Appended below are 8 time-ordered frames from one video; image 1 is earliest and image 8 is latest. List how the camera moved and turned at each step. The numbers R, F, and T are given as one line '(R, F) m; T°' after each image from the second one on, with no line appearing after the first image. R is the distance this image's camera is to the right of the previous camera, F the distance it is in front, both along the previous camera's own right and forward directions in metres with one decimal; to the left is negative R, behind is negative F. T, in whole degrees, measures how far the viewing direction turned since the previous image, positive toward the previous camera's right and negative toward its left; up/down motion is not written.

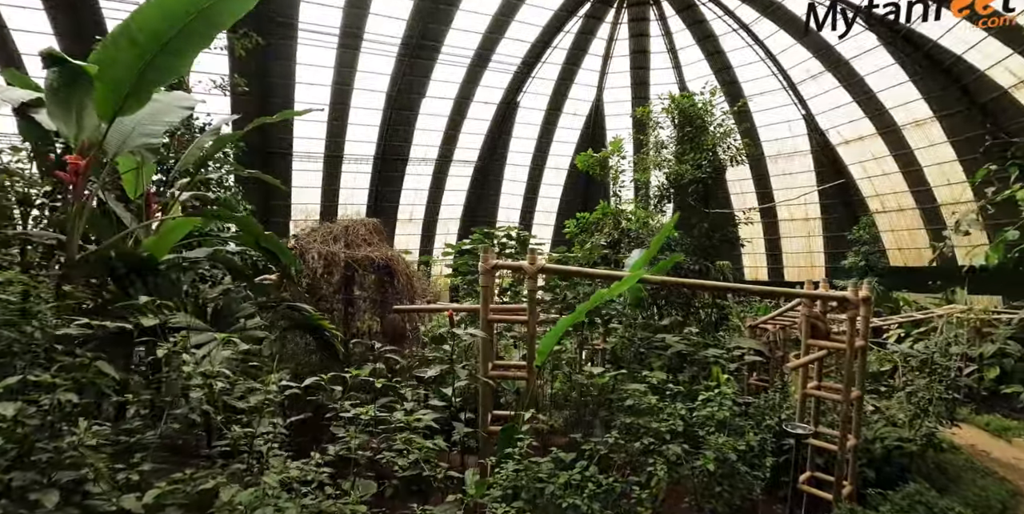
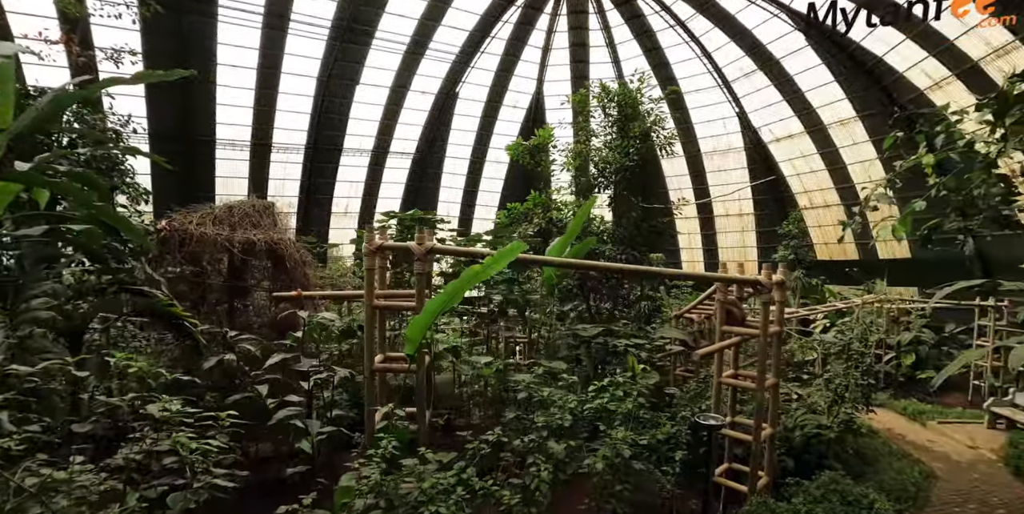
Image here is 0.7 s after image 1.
(+0.4, +0.4) m; +5°
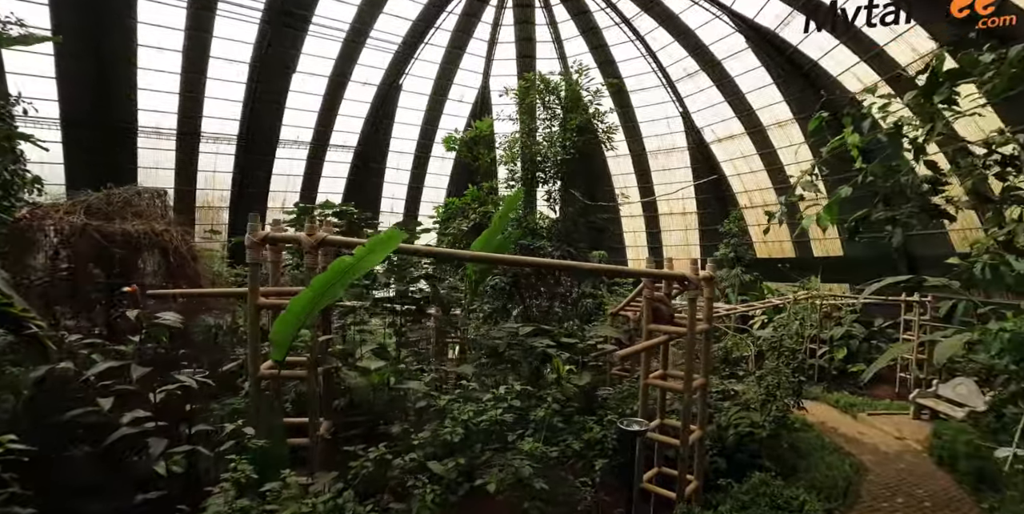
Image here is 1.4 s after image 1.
(+0.3, +0.3) m; +5°
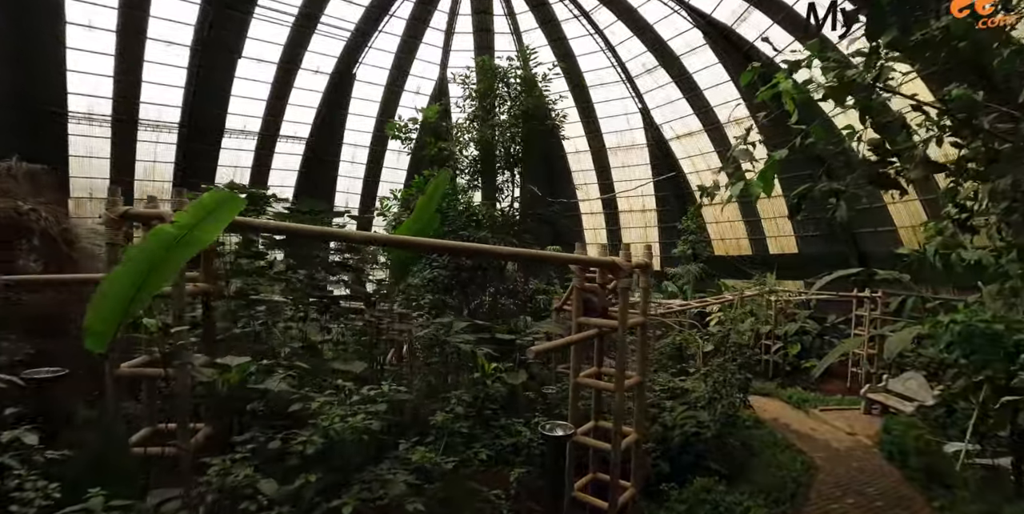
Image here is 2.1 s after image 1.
(+0.3, +0.4) m; +3°
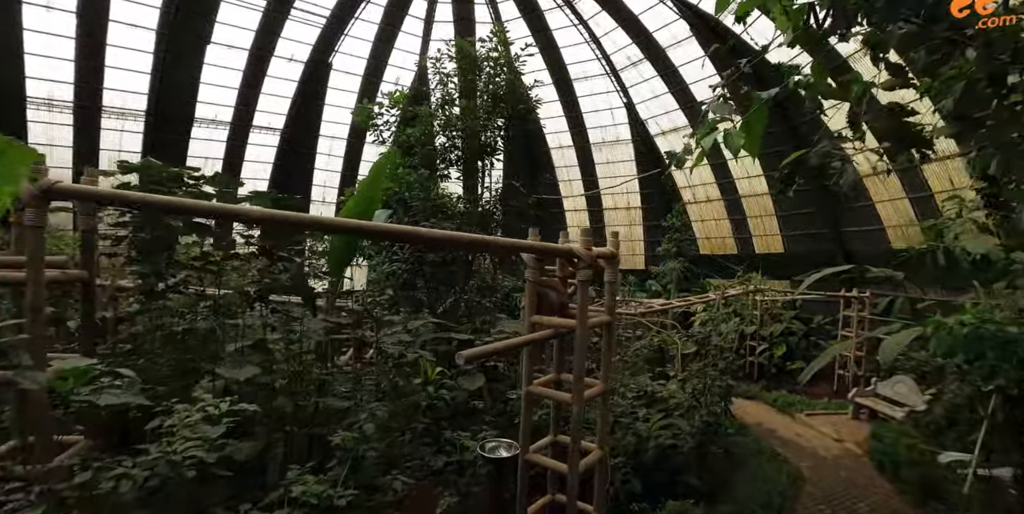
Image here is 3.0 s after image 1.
(+0.2, +0.4) m; +1°
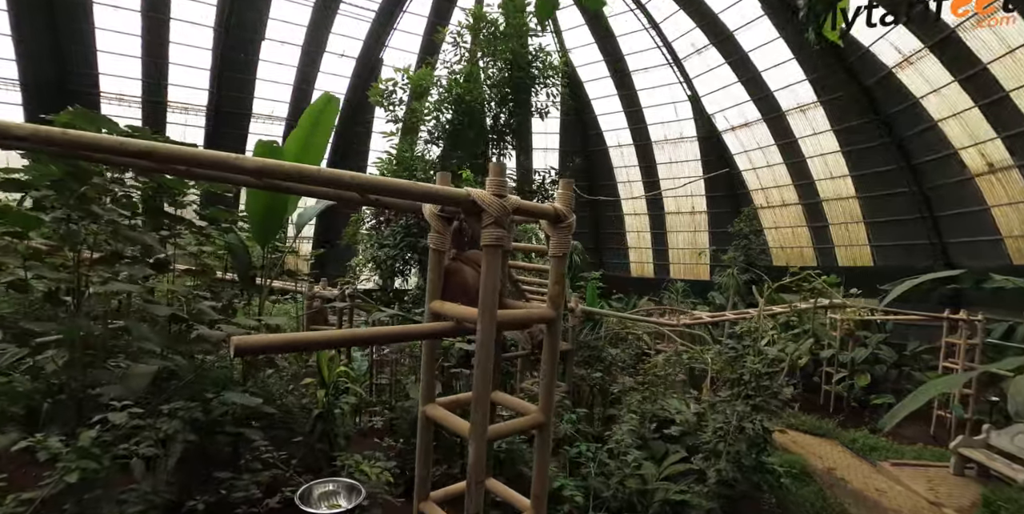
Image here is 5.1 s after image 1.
(+0.6, +0.9) m; -8°
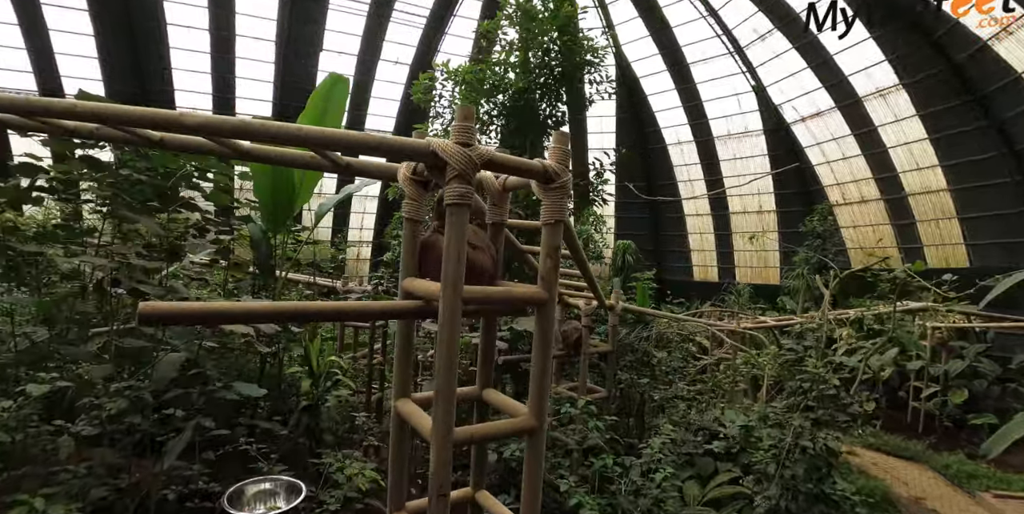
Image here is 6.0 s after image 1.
(+0.2, +0.3) m; -7°
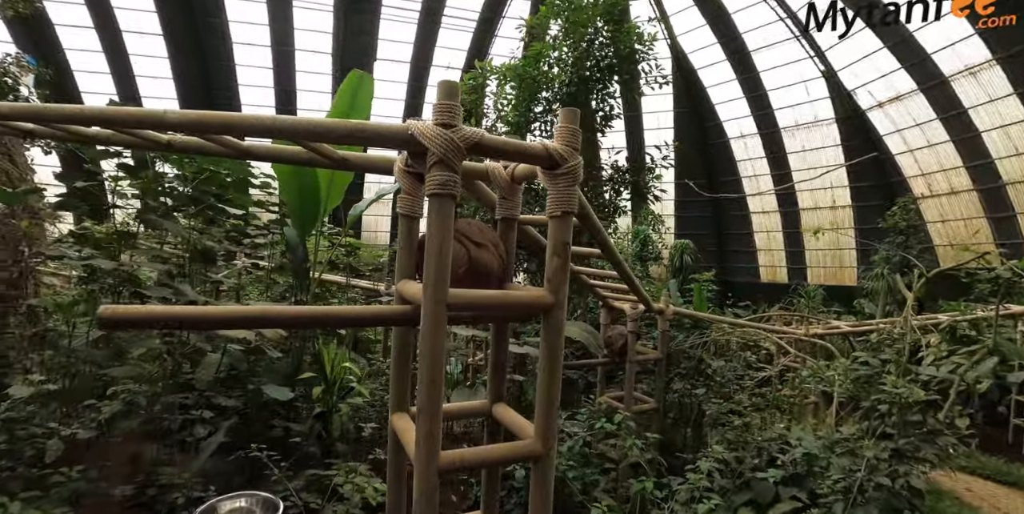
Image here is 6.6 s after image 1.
(+0.1, +0.2) m; -7°
